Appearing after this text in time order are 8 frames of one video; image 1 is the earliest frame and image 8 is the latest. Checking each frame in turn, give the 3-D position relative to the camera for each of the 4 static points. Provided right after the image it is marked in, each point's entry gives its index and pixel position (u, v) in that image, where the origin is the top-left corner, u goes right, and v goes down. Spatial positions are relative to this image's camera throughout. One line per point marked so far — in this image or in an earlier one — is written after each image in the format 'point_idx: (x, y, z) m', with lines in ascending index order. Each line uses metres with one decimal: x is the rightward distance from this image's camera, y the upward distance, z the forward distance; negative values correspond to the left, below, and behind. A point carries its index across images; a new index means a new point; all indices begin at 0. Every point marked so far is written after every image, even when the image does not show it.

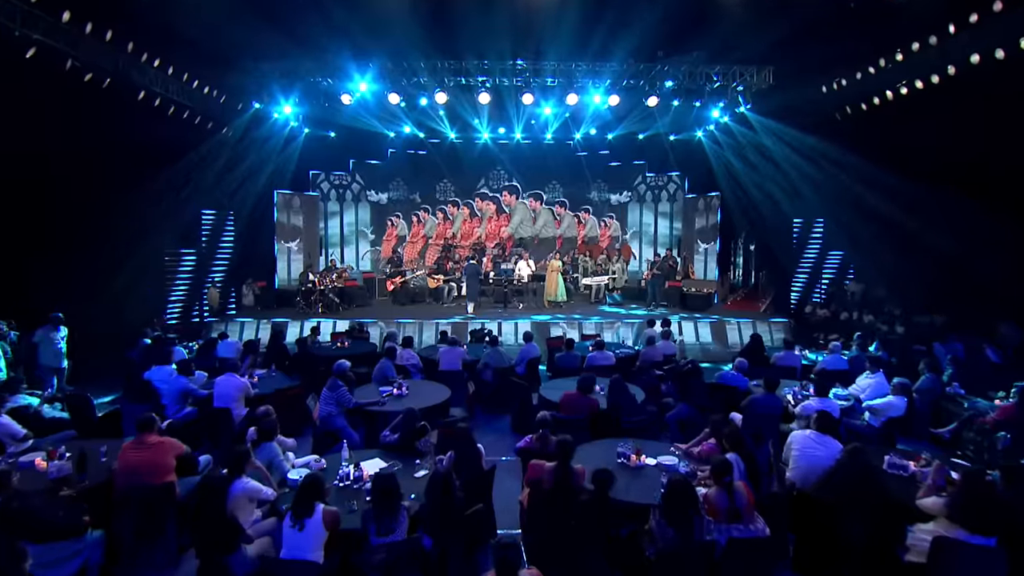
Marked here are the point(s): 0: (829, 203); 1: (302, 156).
0: (+7.7, +2.0, +15.6) m
1: (-5.8, +3.5, +17.9) m
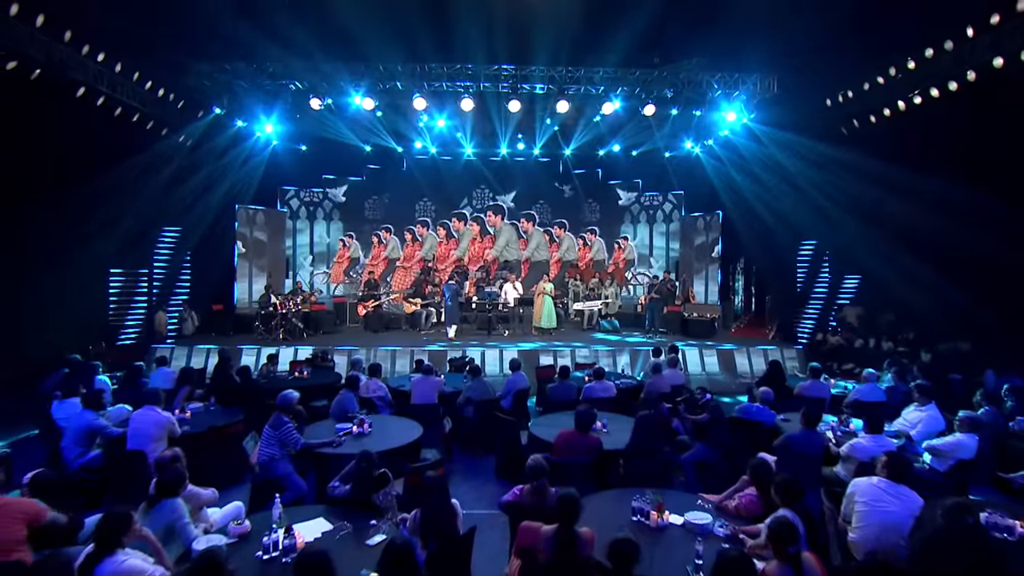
0: (+7.3, +1.4, +14.3) m
1: (-6.2, +2.9, +16.4) m
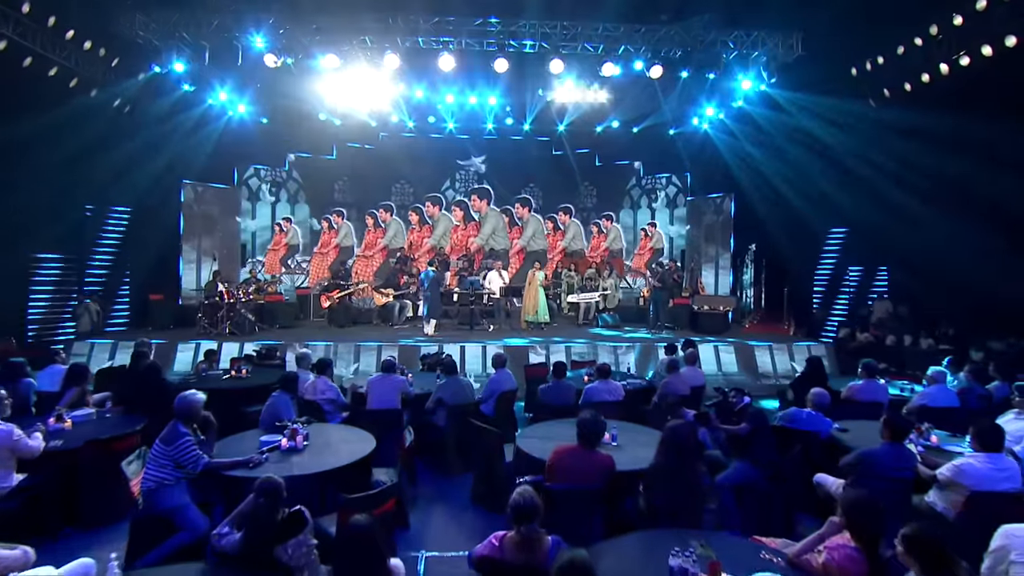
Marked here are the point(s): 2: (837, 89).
0: (+7.1, +1.7, +12.5) m
1: (-6.5, +3.1, +14.4) m
2: (+5.9, +3.6, +11.9) m
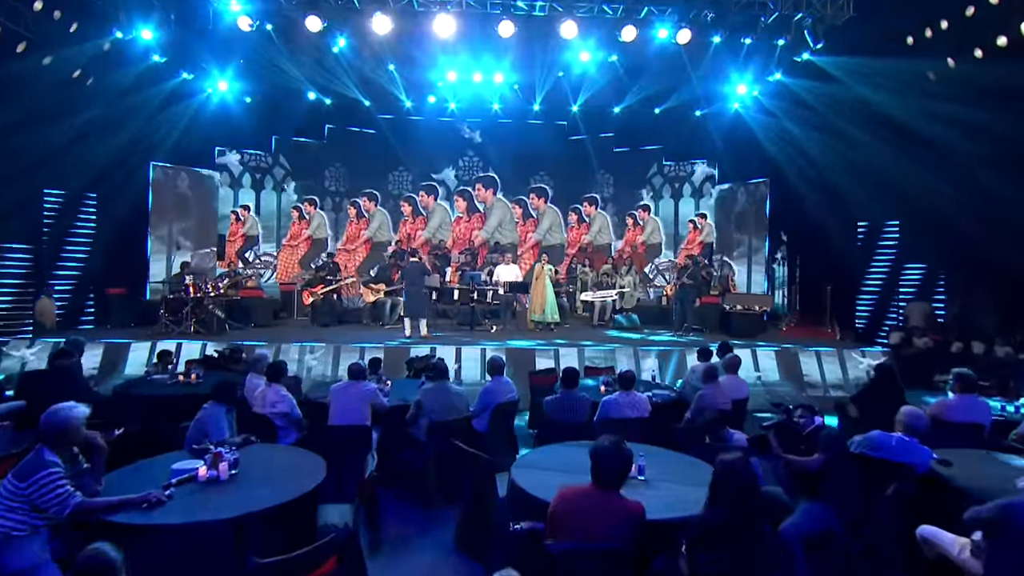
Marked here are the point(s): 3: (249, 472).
0: (+7.2, +1.7, +10.8) m
1: (-6.4, +3.2, +13.0) m
2: (+6.0, +3.7, +10.2) m
3: (-2.0, -1.4, +5.0) m
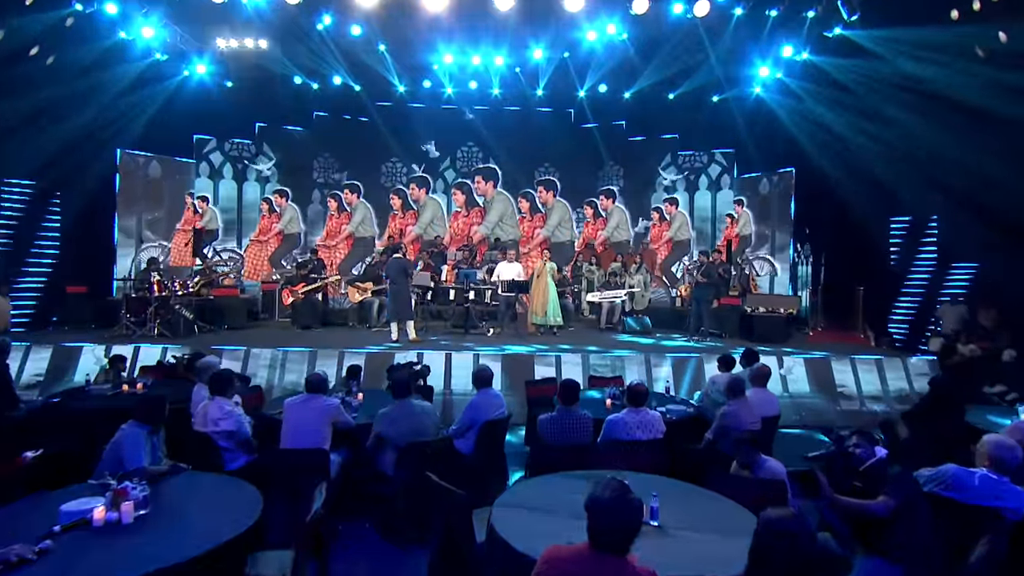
0: (+7.1, +1.7, +9.6) m
1: (-6.4, +3.2, +12.0) m
2: (+6.0, +3.7, +9.1) m
3: (-2.2, -1.4, +4.0) m
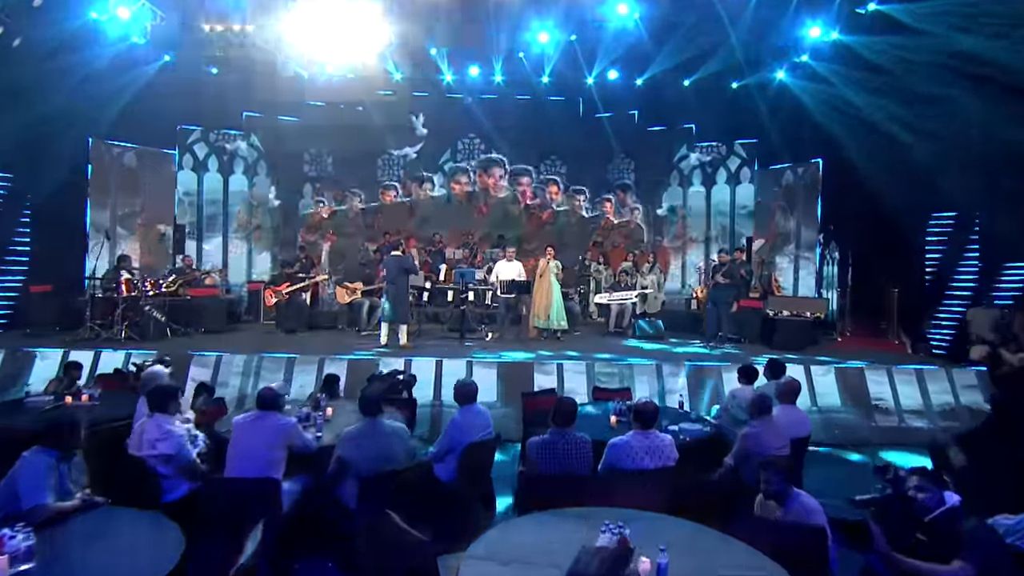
0: (+7.1, +1.7, +8.6) m
1: (-6.3, +3.3, +11.3) m
2: (+5.9, +3.6, +8.1) m
3: (-2.3, -1.4, +3.2) m
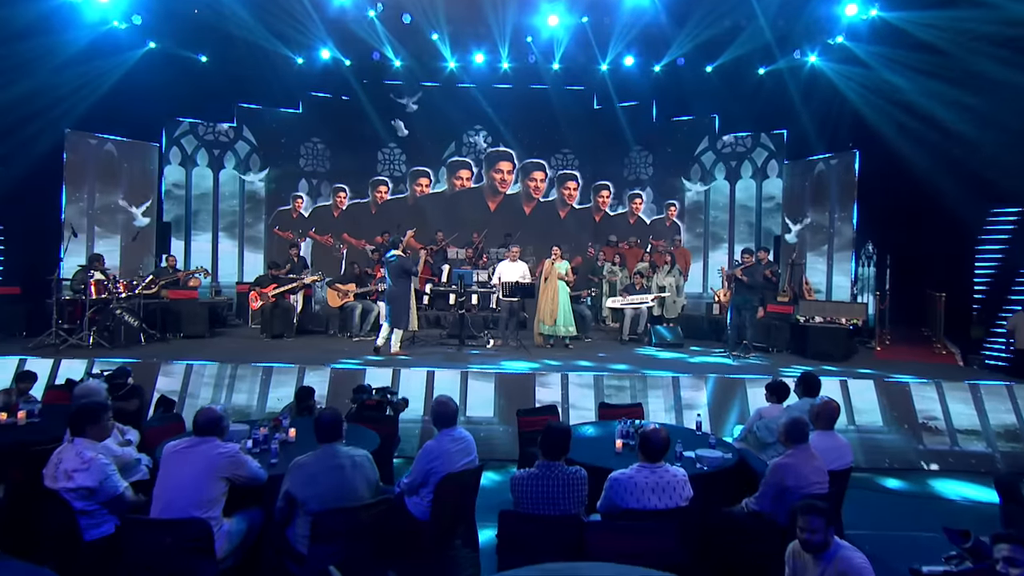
0: (+7.1, +1.6, +7.6) m
1: (-6.2, +3.2, +10.7) m
2: (+5.9, +3.6, +7.1) m
3: (-2.5, -1.4, +2.4) m
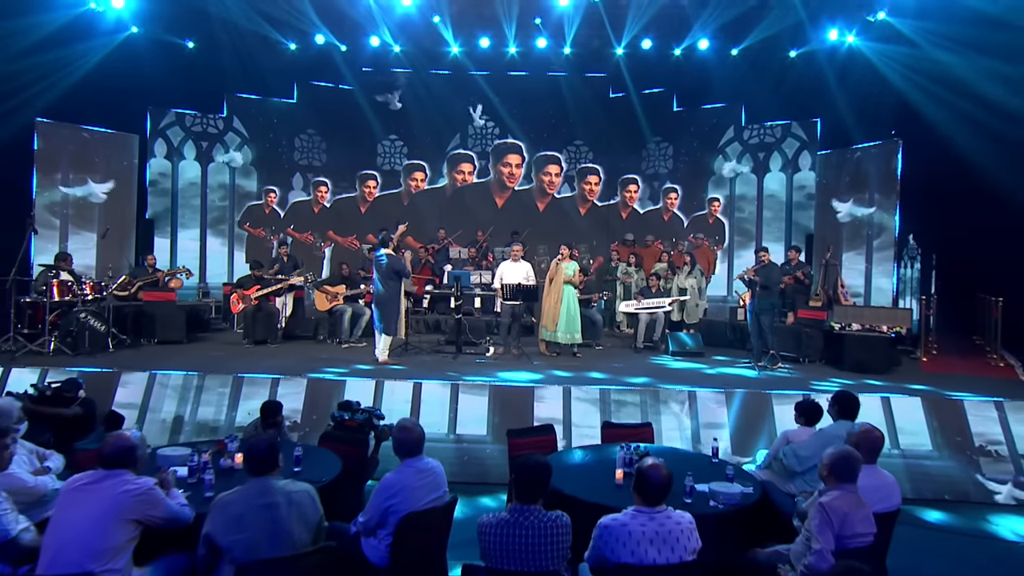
0: (+7.1, +1.6, +6.5) m
1: (-6.1, +3.2, +10.1) m
2: (+5.9, +3.5, +6.0) m
3: (-2.7, -1.4, +1.7) m
